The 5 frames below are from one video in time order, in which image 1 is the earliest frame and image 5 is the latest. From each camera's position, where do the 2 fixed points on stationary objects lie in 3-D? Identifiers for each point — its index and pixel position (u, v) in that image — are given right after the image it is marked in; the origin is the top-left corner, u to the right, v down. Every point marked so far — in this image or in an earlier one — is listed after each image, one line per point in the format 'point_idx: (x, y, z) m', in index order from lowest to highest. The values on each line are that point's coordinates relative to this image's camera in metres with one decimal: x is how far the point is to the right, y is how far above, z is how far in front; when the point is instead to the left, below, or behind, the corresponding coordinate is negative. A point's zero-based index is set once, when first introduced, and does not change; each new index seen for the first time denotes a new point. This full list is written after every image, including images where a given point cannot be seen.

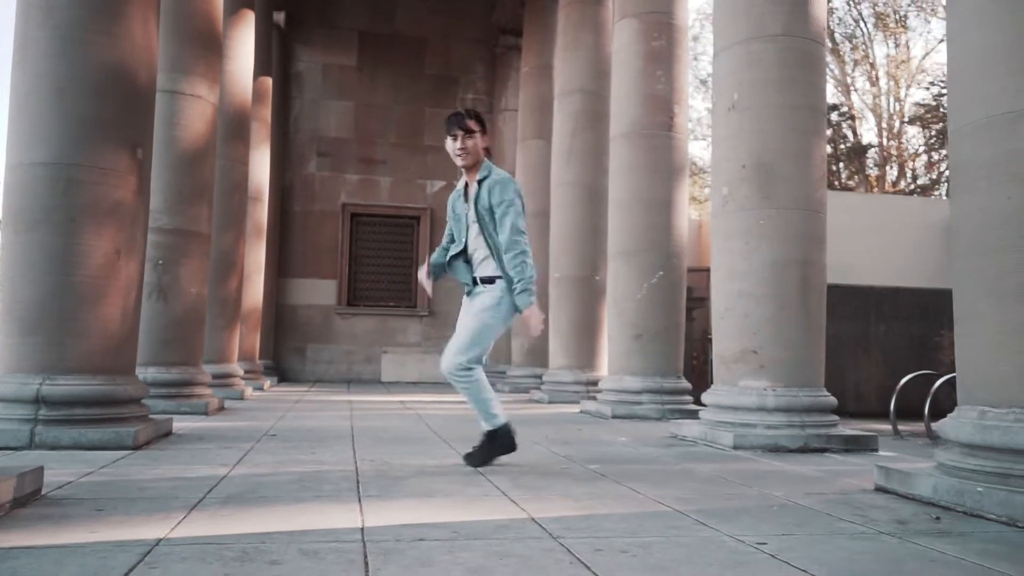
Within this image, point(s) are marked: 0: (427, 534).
0: (-0.4, -1.2, +4.1) m
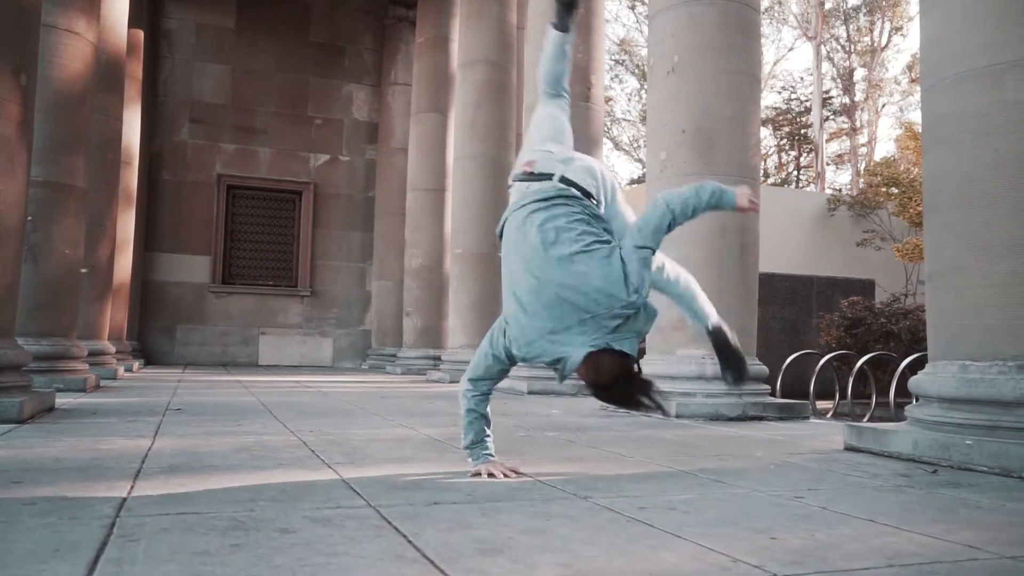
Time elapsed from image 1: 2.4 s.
0: (-0.3, -0.9, +3.6) m
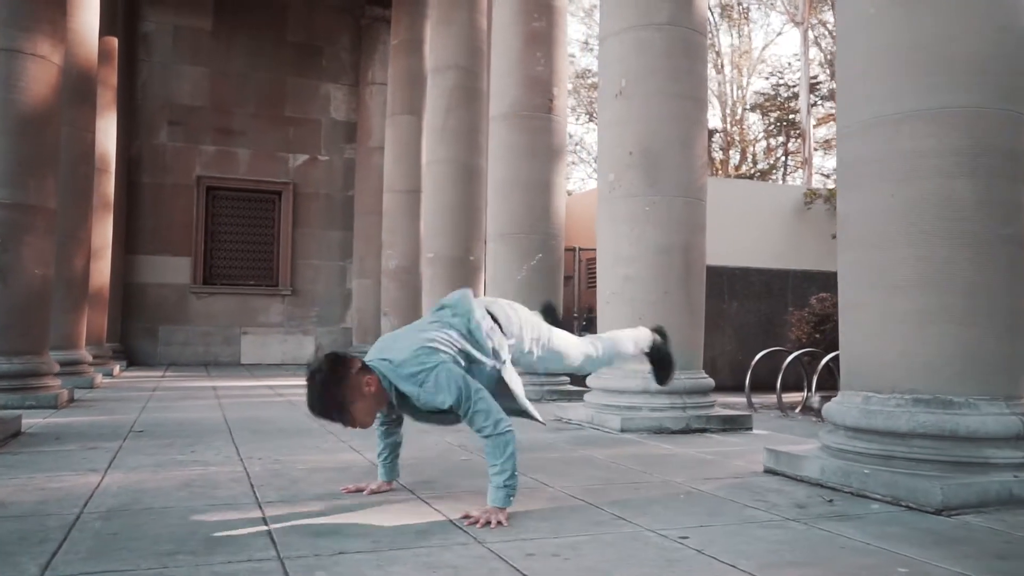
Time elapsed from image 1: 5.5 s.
0: (-0.7, -1.2, +3.9) m
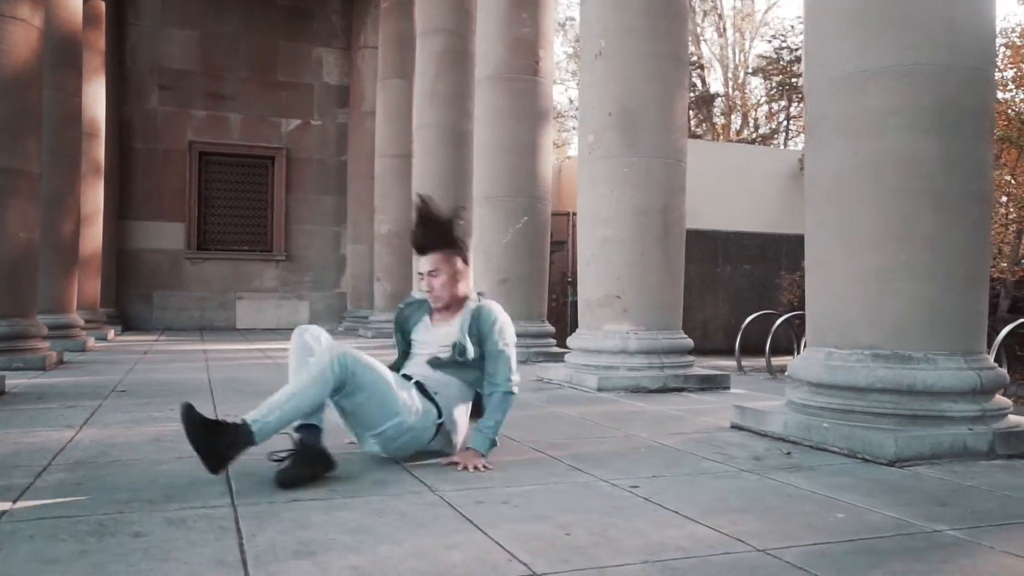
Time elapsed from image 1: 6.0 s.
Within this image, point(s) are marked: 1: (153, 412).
0: (-1.0, -1.0, +4.0) m
1: (-2.8, -1.0, +6.8) m
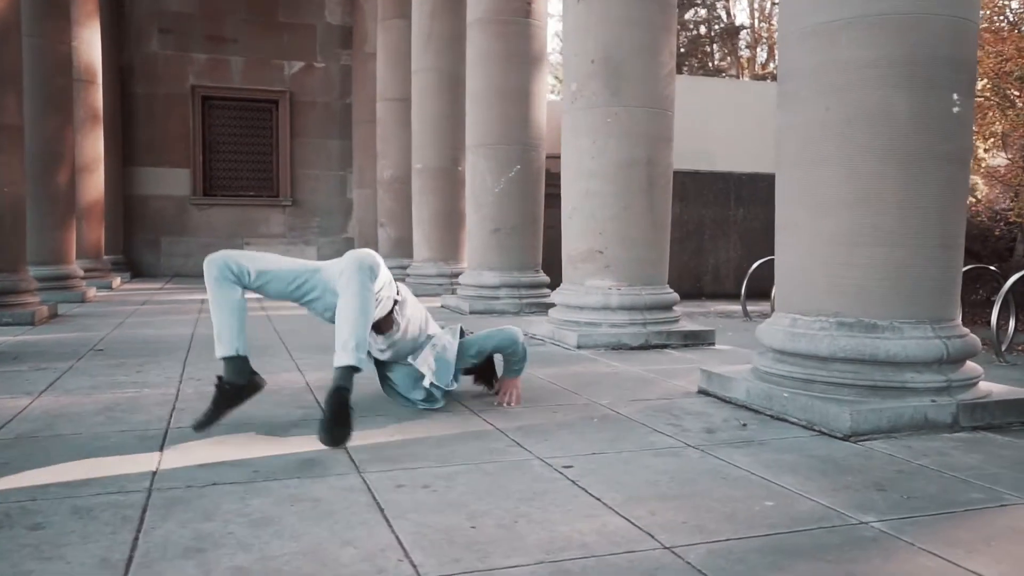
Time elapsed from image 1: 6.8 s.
0: (-1.3, -0.9, +3.9) m
1: (-3.1, -0.7, +6.8) m
